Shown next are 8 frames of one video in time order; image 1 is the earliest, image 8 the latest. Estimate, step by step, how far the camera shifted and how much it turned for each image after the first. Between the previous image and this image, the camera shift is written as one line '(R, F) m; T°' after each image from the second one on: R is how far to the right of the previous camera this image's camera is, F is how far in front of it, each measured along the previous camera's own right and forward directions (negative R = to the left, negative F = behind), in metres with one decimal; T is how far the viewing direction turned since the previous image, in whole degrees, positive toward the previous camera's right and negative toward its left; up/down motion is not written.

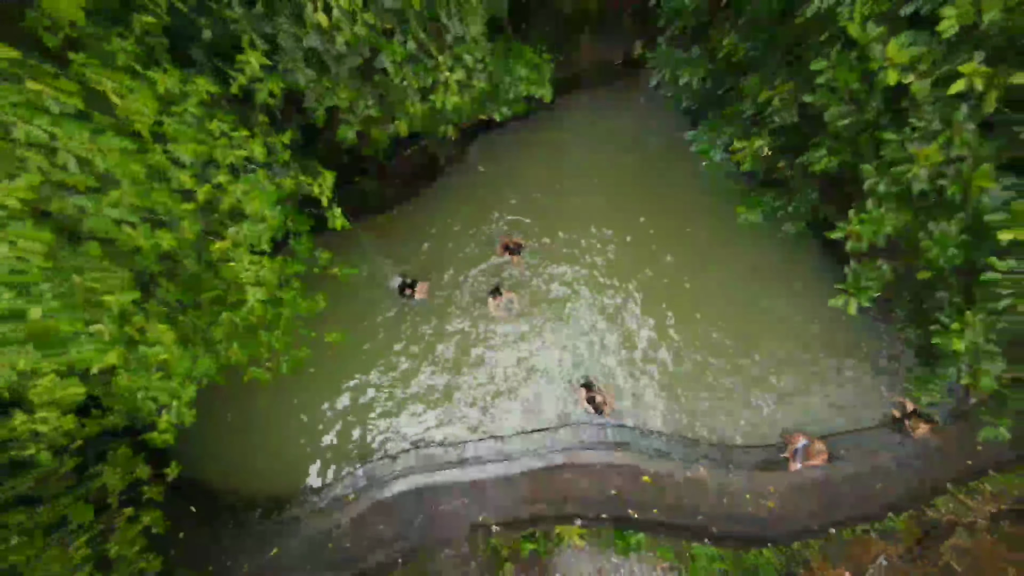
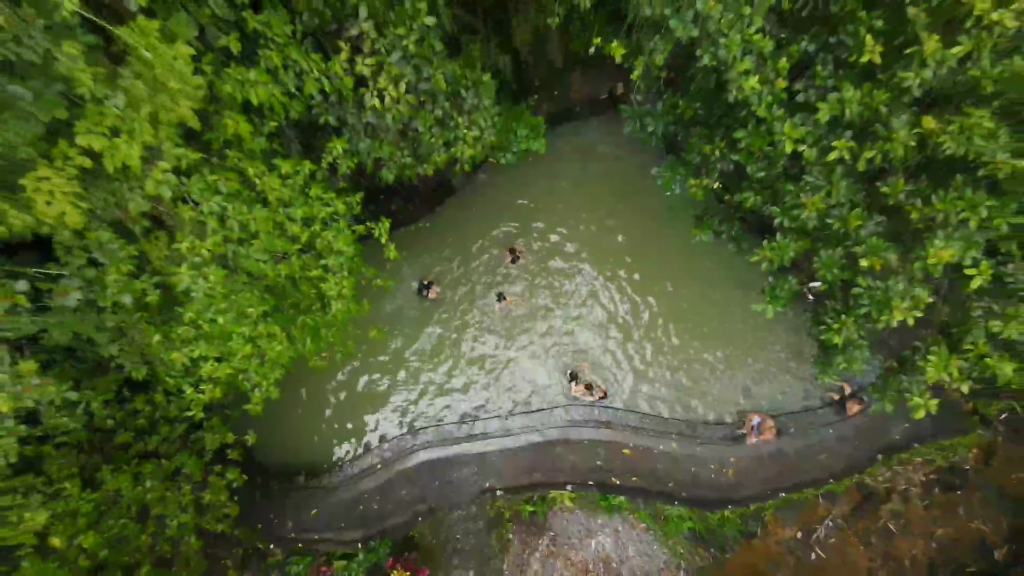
(+0.4, -1.2) m; -3°
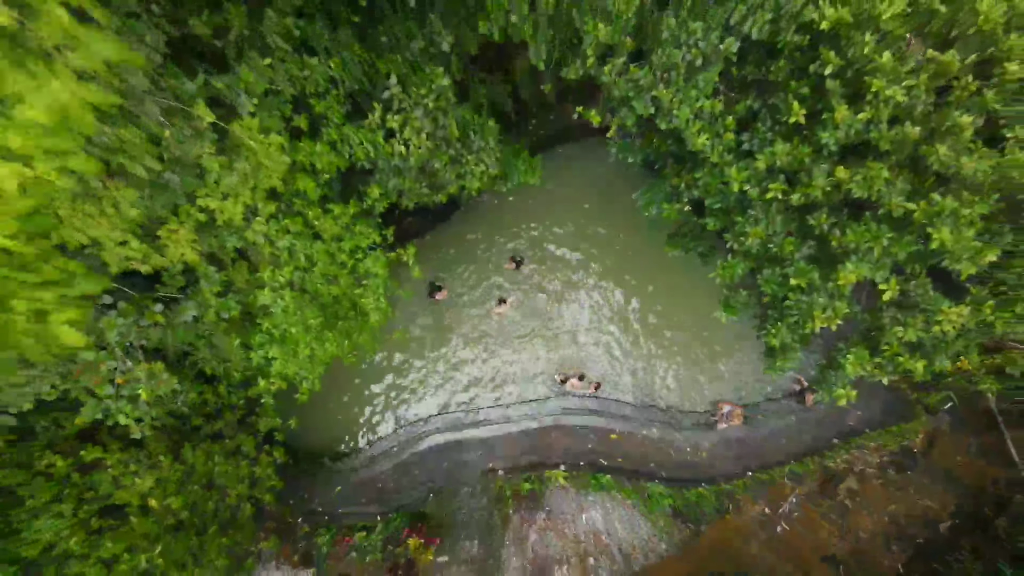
(0.0, -1.0) m; 0°
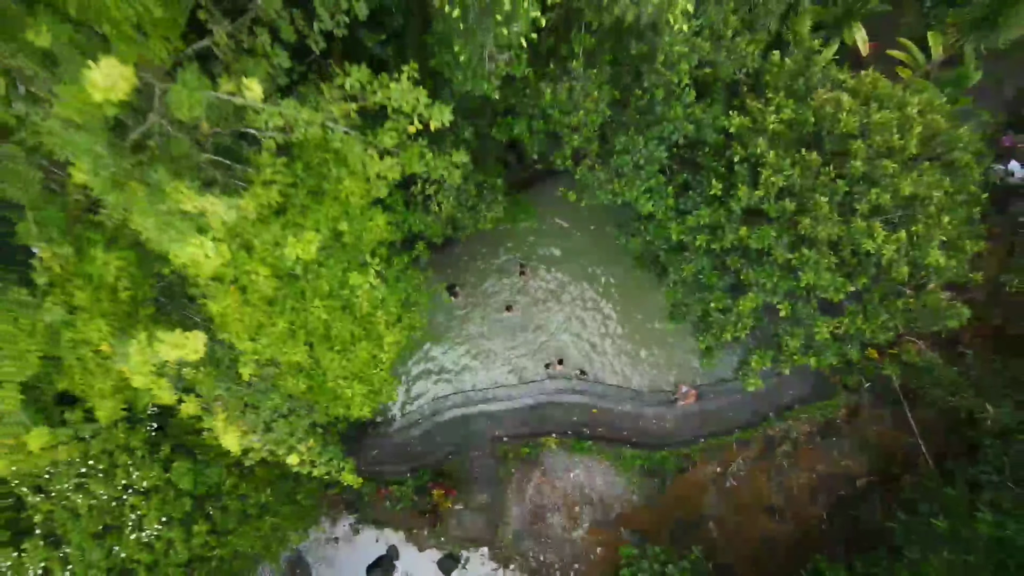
(0.0, -2.0) m; 0°
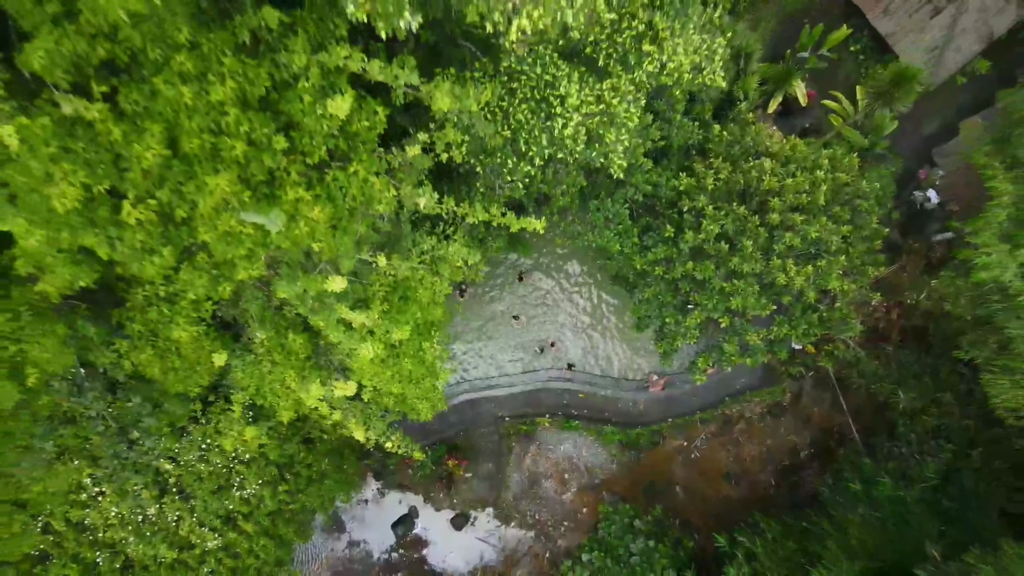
(0.0, -2.1) m; 0°
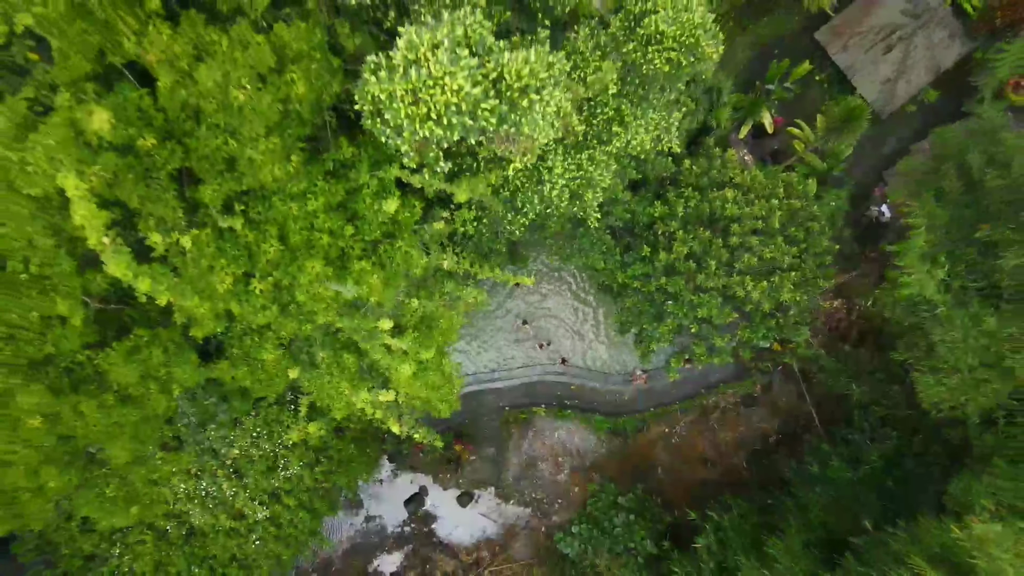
(0.0, -1.5) m; 0°
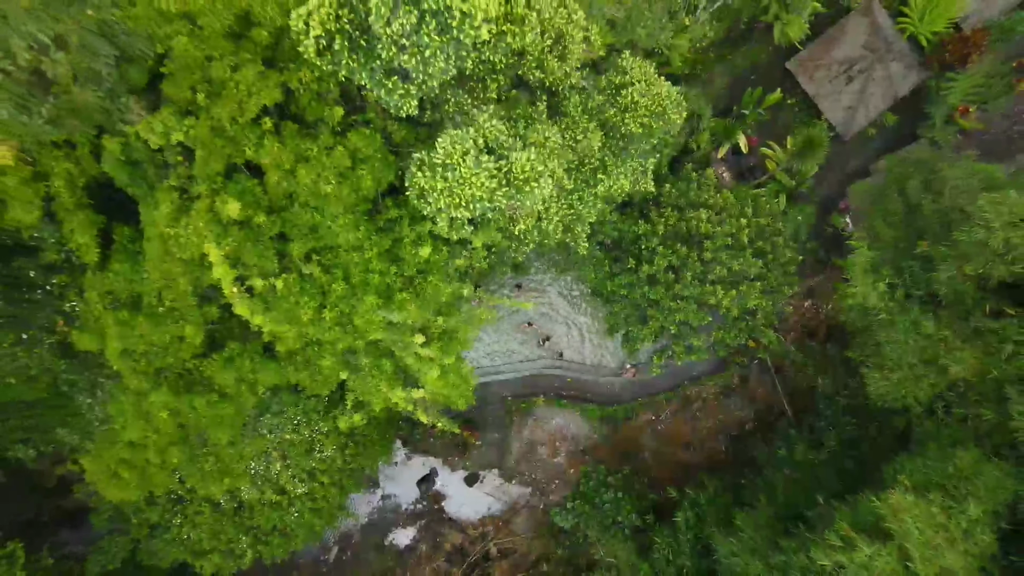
(0.0, -1.5) m; 0°
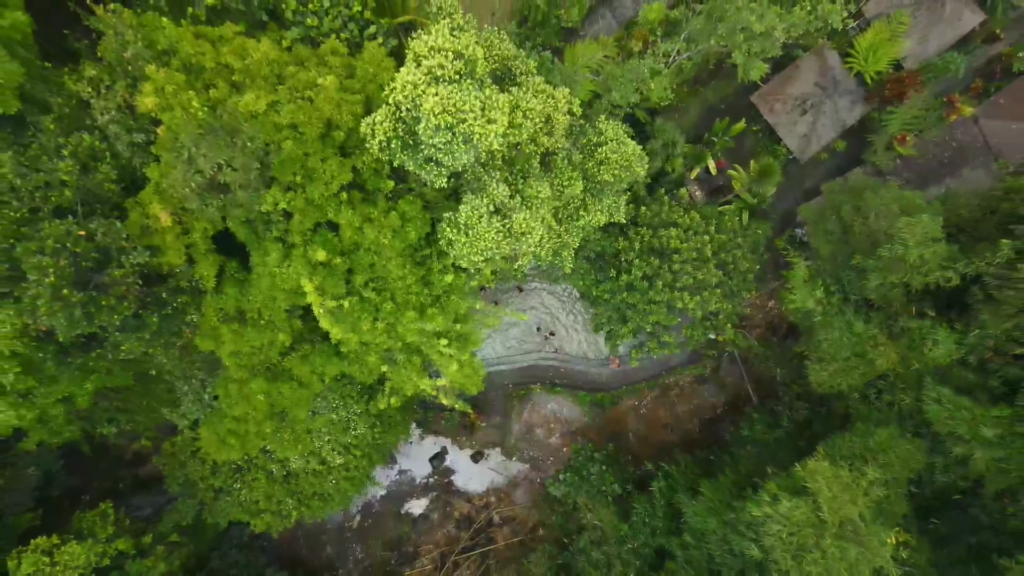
(0.0, -2.3) m; 0°
